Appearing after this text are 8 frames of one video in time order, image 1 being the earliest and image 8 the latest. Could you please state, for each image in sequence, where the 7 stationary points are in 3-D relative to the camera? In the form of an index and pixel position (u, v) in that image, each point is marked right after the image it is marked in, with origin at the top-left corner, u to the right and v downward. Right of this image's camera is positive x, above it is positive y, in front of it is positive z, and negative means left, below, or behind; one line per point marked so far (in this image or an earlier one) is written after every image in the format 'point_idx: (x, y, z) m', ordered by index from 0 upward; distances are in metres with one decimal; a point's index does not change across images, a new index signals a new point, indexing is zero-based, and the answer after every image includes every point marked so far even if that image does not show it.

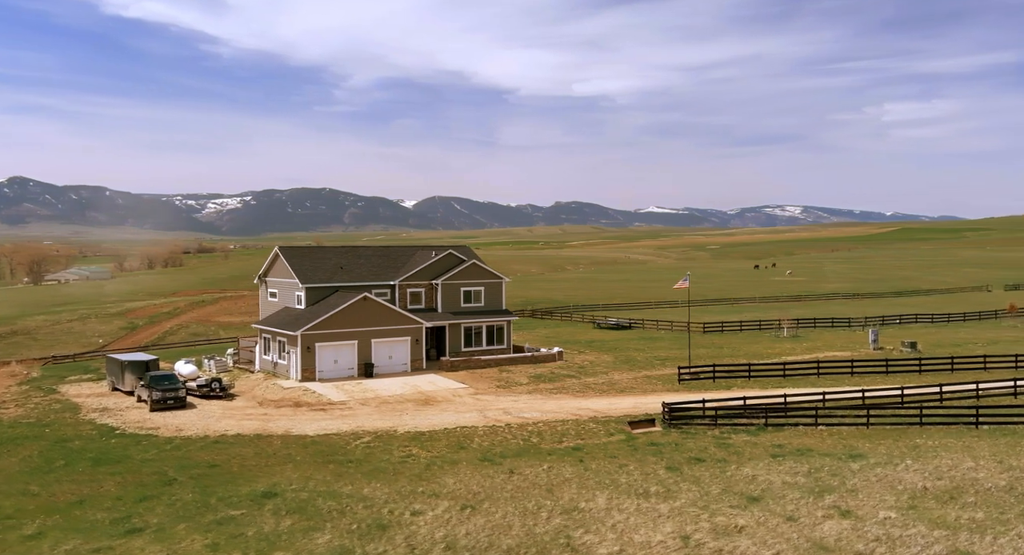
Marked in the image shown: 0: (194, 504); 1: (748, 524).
0: (-5.7, -4.1, +17.3) m
1: (+4.1, -4.3, +16.5) m
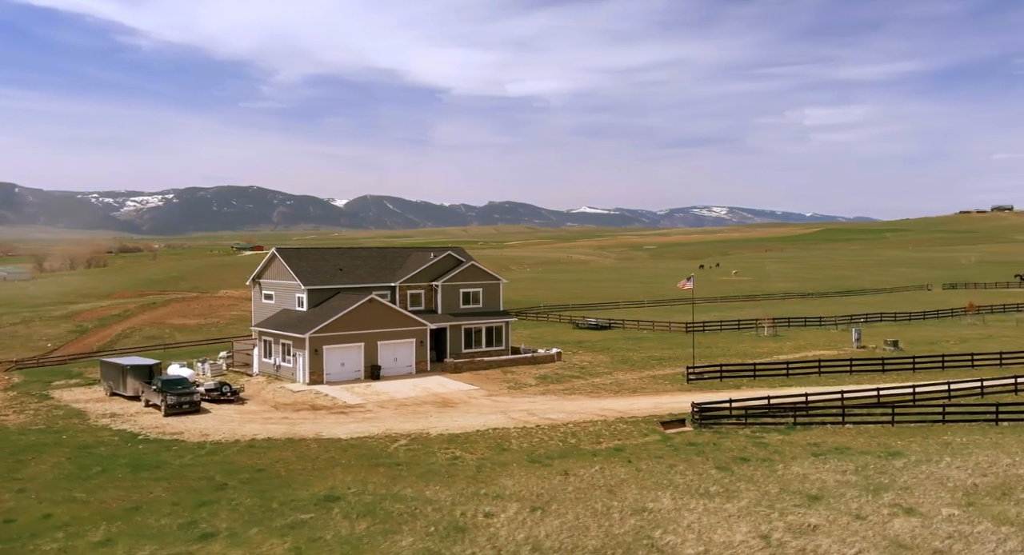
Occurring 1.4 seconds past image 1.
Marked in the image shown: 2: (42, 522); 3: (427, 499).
0: (-4.5, -4.1, +16.9) m
1: (+5.4, -4.3, +16.4) m
2: (-8.1, -4.3, +16.7) m
3: (-1.6, -4.0, +17.2) m
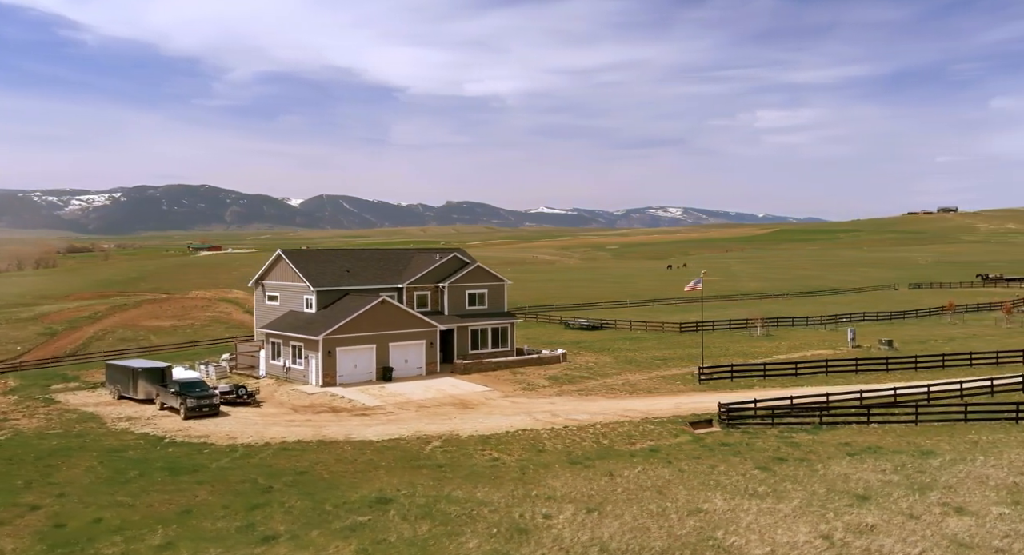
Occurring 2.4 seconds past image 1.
0: (-3.5, -4.1, +16.8) m
1: (+6.4, -4.3, +16.4) m
2: (-7.2, -4.3, +16.5) m
3: (-0.6, -4.1, +17.1) m
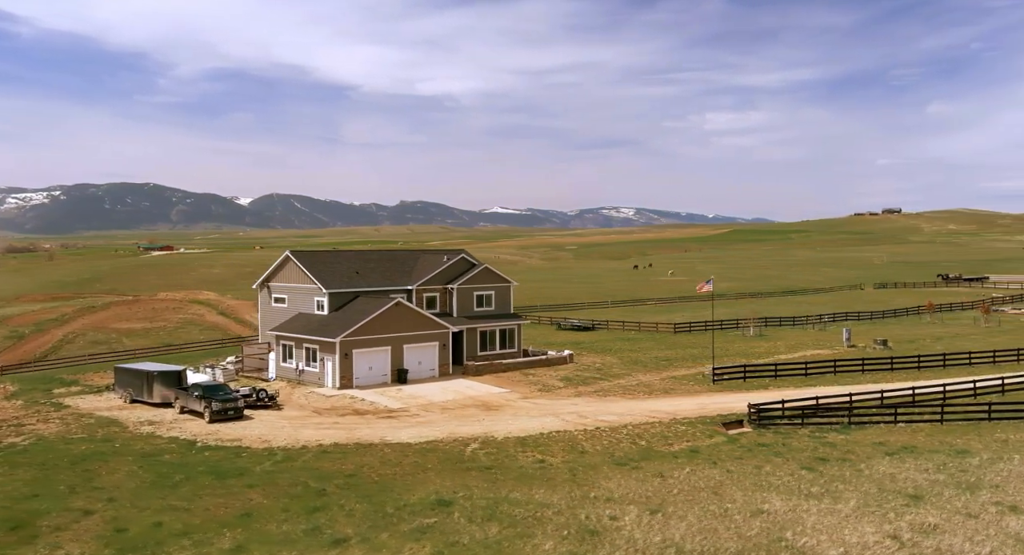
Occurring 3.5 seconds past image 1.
0: (-2.4, -4.2, +16.7) m
1: (+7.5, -4.3, +16.5) m
2: (-6.0, -4.4, +16.3) m
3: (+0.5, -4.1, +17.1) m
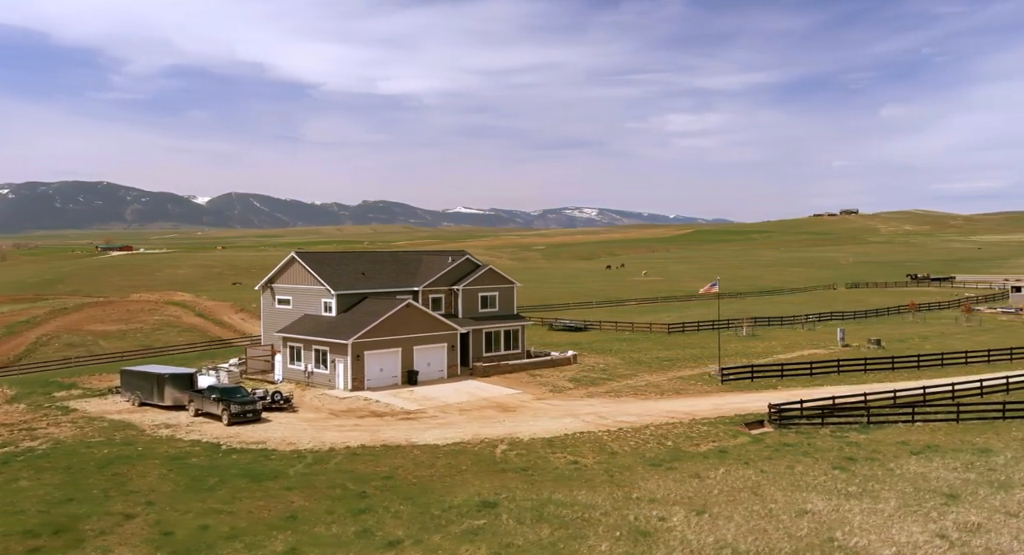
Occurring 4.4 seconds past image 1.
0: (-1.6, -4.2, +16.7) m
1: (+8.3, -4.3, +16.7) m
2: (-5.2, -4.4, +16.3) m
3: (+1.3, -4.1, +17.2) m
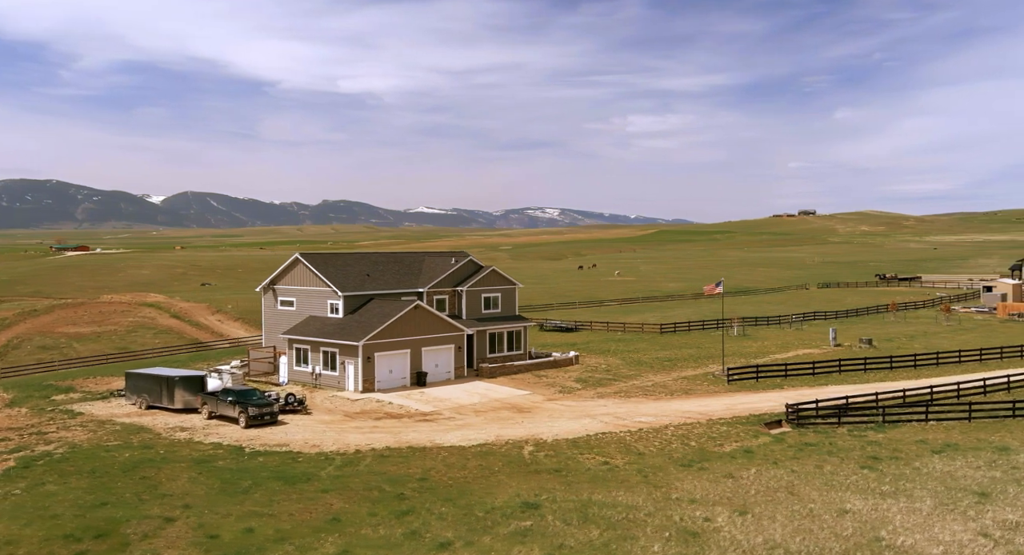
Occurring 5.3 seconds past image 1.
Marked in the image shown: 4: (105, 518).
0: (-0.8, -4.3, +16.8) m
1: (+9.1, -4.3, +16.9) m
2: (-4.4, -4.5, +16.3) m
3: (+2.1, -4.2, +17.3) m
4: (-8.0, -4.7, +18.6) m
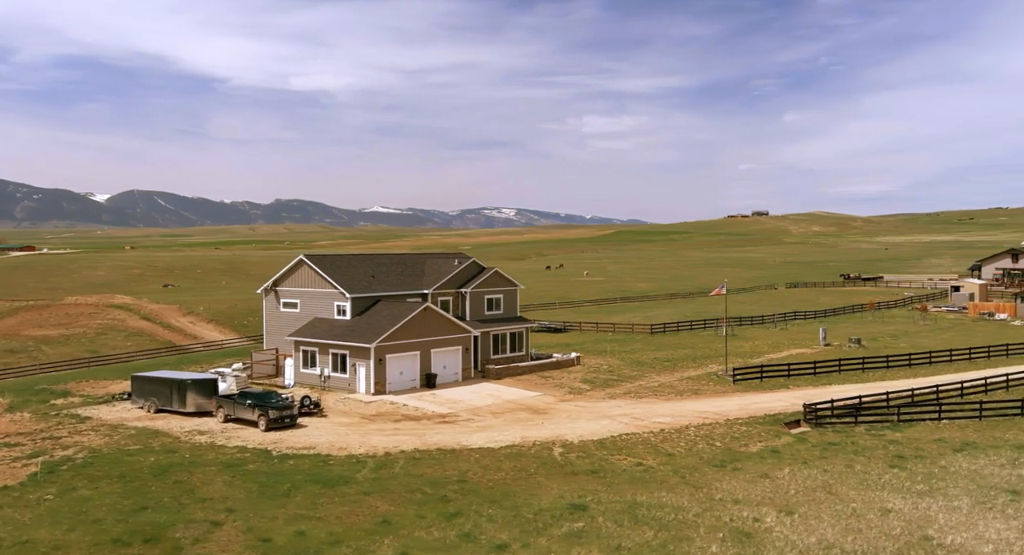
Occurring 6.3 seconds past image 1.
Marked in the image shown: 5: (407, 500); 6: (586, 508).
0: (+0.1, -4.3, +17.0) m
1: (+10.0, -4.4, +17.3) m
2: (-3.5, -4.6, +16.4) m
3: (+3.0, -4.2, +17.5) m
4: (-7.2, -4.8, +18.7) m
5: (-2.2, -4.5, +18.9) m
6: (+1.3, -4.3, +17.5) m
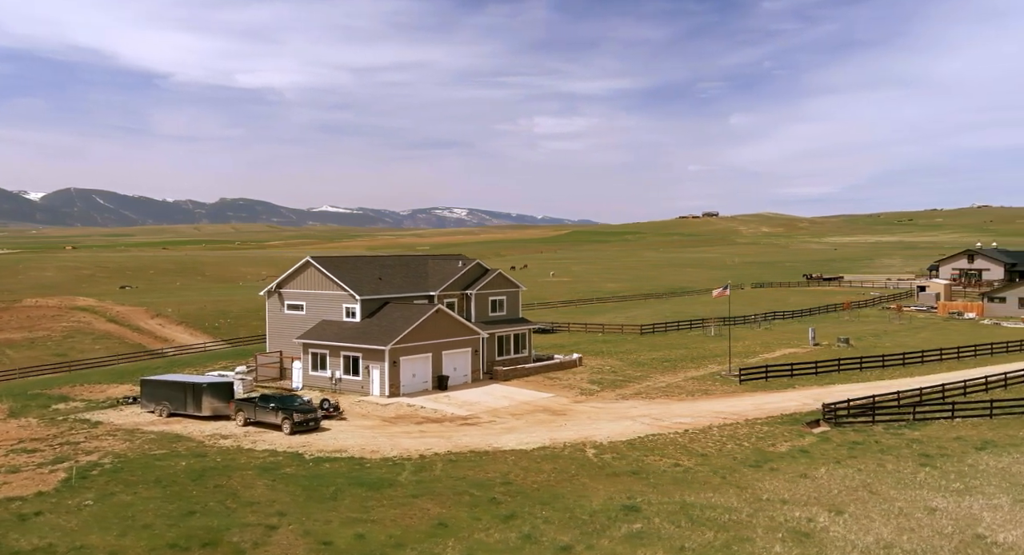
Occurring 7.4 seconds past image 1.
0: (+1.1, -4.4, +17.3) m
1: (+11.0, -4.4, +17.8) m
2: (-2.5, -4.7, +16.7) m
3: (+4.0, -4.3, +17.9) m
4: (-6.2, -5.0, +18.8) m
5: (-1.2, -4.6, +19.1) m
6: (+2.3, -4.4, +17.8) m
